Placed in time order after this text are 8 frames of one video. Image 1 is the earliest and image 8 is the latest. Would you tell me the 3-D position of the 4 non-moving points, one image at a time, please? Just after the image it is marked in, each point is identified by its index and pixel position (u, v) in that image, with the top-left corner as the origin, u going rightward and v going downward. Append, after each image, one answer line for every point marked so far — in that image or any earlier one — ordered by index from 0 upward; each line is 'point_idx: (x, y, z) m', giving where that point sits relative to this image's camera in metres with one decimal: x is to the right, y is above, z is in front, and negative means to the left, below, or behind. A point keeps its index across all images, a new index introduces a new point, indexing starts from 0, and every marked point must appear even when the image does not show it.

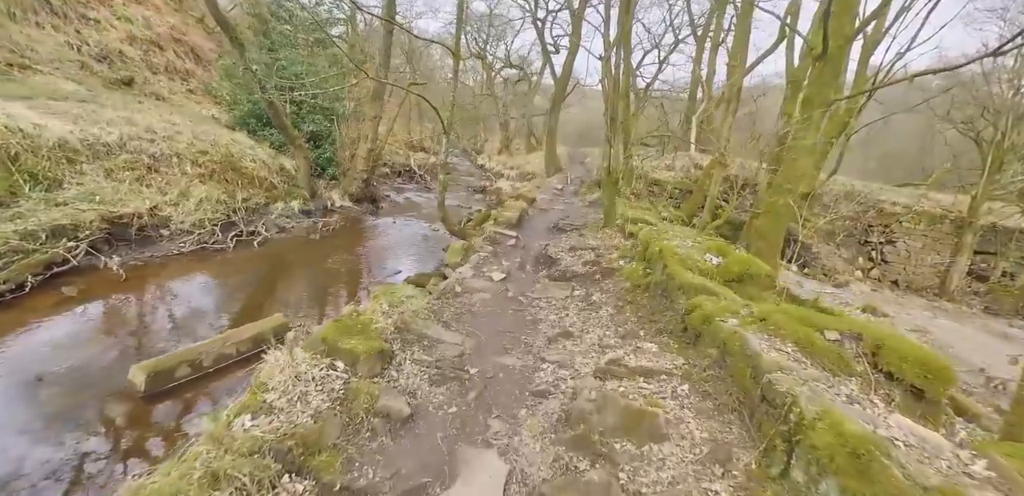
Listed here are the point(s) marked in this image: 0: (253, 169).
0: (-6.6, +2.0, +11.8) m
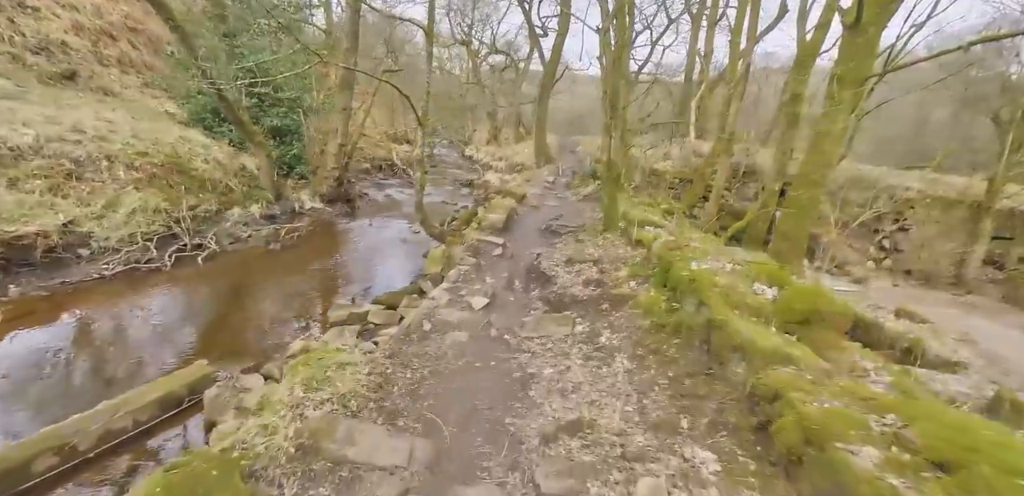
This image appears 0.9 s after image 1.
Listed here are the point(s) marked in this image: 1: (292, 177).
0: (-6.9, +1.7, +10.5) m
1: (-6.5, +2.1, +13.7) m
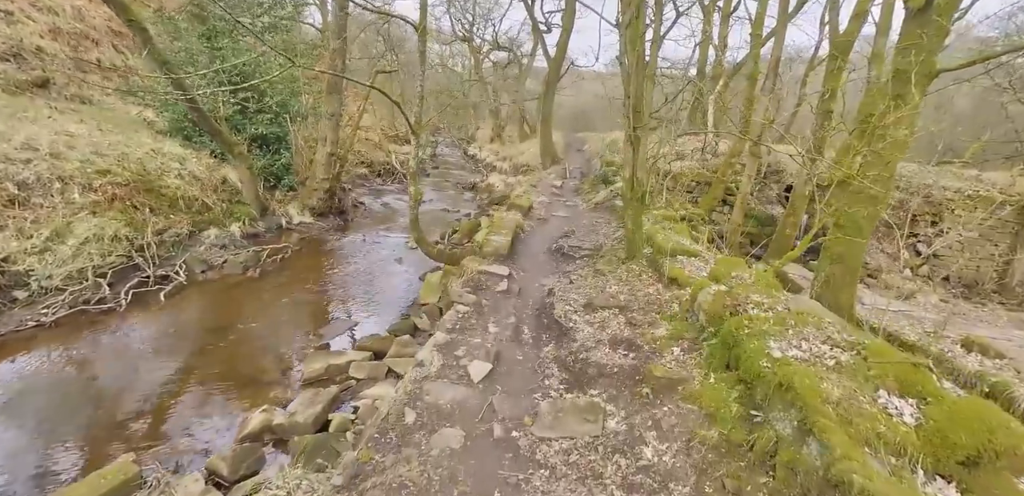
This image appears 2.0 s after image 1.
0: (-6.8, +1.2, +9.5) m
1: (-6.3, +1.6, +12.7) m
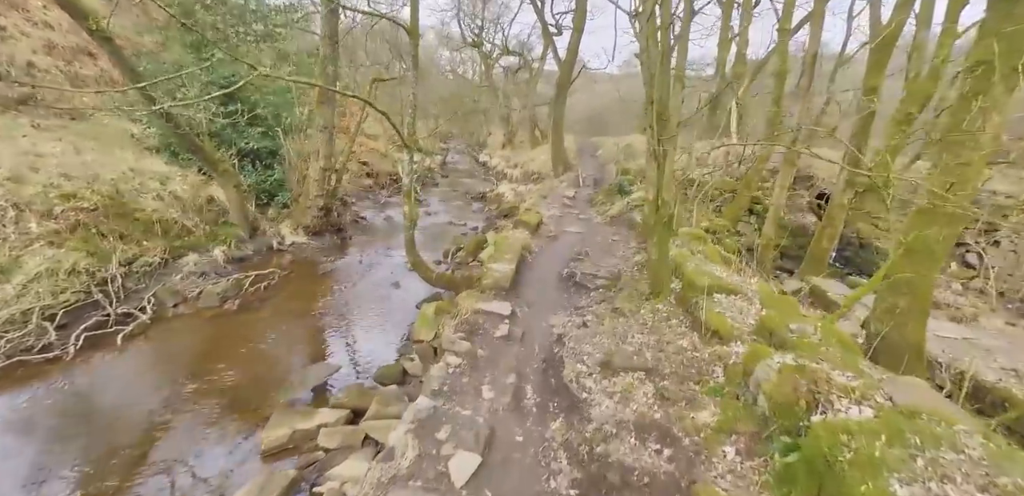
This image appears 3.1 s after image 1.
0: (-6.7, +0.7, +8.7) m
1: (-6.1, +1.1, +11.9) m
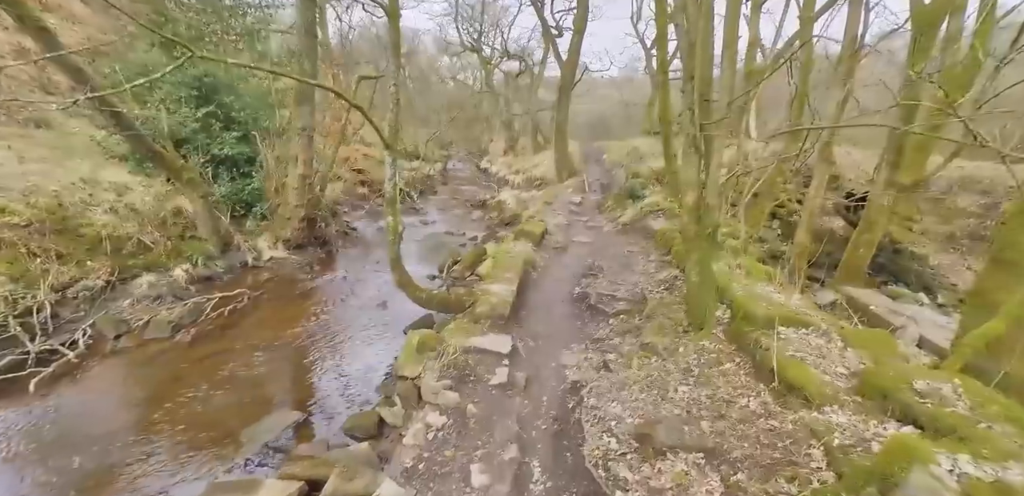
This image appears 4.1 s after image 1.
0: (-6.7, +0.4, +7.6) m
1: (-6.1, +0.7, +10.8) m
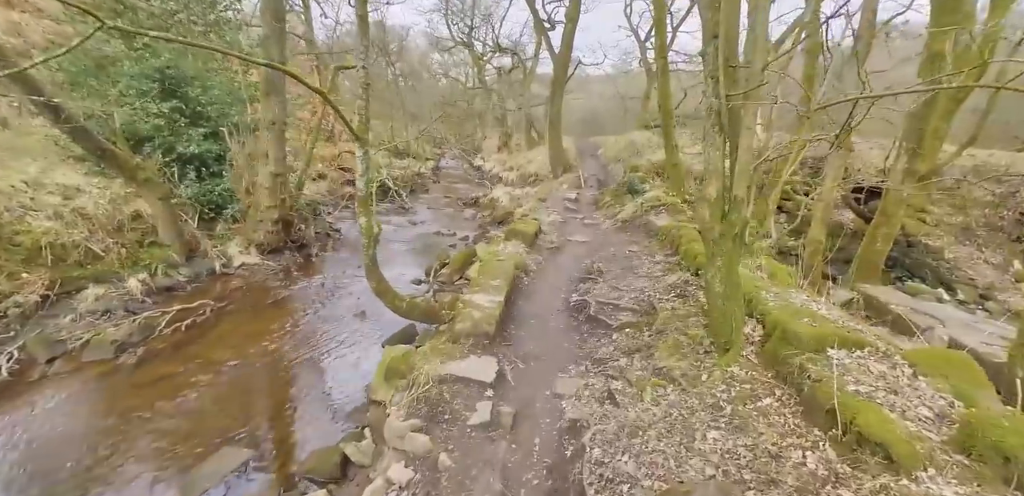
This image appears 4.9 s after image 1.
0: (-6.9, +0.2, +6.8) m
1: (-6.3, +0.6, +10.0) m
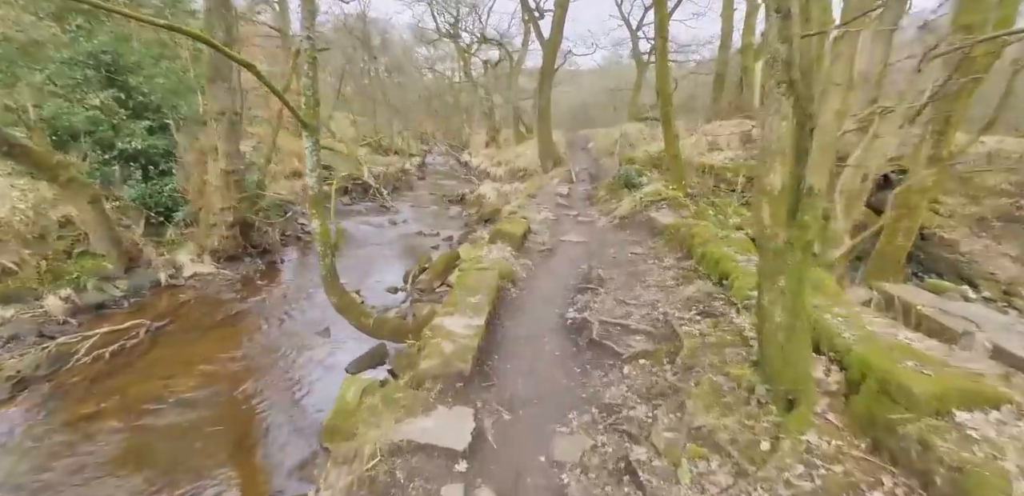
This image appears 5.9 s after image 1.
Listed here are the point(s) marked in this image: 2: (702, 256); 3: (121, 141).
0: (-7.1, 0.0, +5.7) m
1: (-6.6, +0.4, +8.9) m
2: (+2.0, -0.1, +4.9) m
3: (-7.2, +2.0, +8.6) m
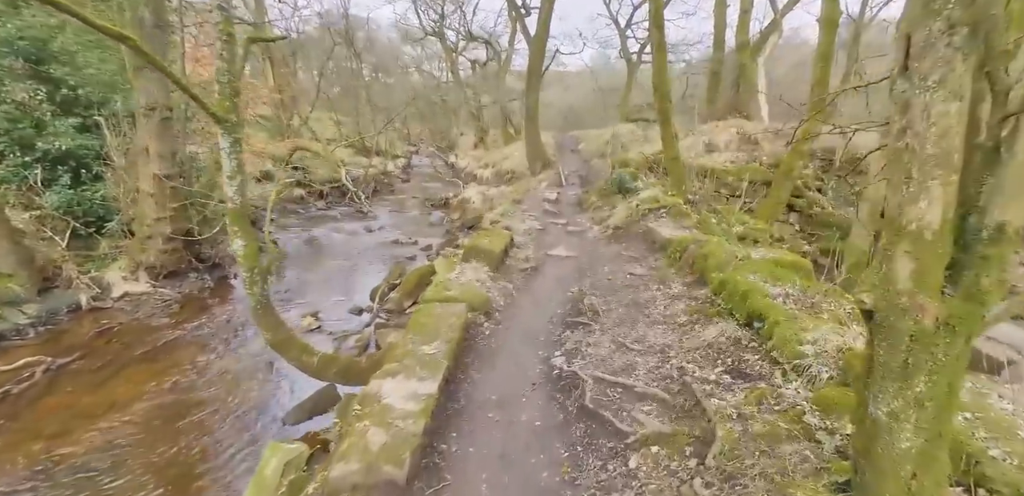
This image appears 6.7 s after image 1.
0: (-7.3, -0.2, +4.6) m
1: (-6.9, +0.2, +7.8) m
2: (+1.8, -0.3, +3.9) m
3: (-7.5, +1.8, +7.4) m
